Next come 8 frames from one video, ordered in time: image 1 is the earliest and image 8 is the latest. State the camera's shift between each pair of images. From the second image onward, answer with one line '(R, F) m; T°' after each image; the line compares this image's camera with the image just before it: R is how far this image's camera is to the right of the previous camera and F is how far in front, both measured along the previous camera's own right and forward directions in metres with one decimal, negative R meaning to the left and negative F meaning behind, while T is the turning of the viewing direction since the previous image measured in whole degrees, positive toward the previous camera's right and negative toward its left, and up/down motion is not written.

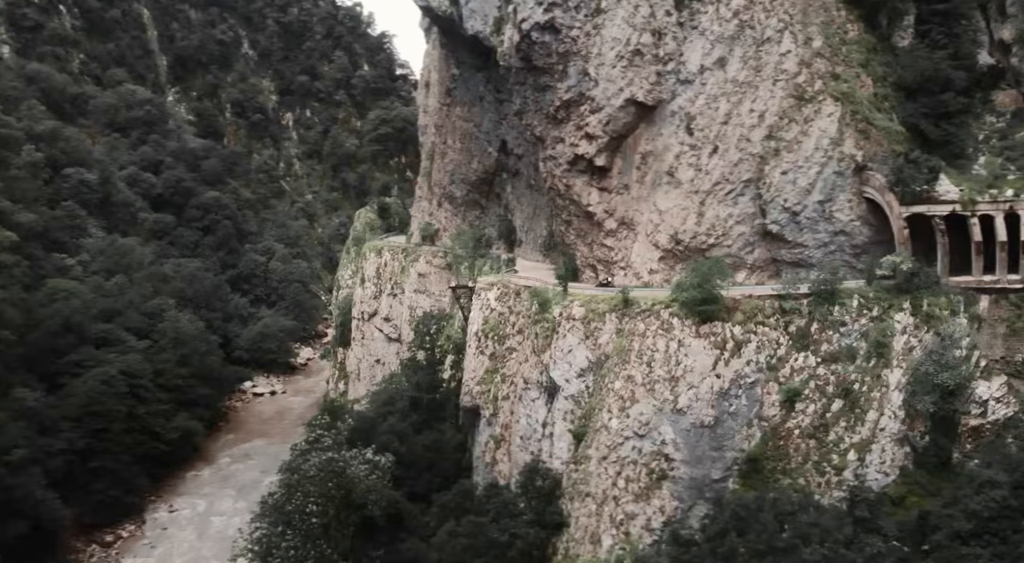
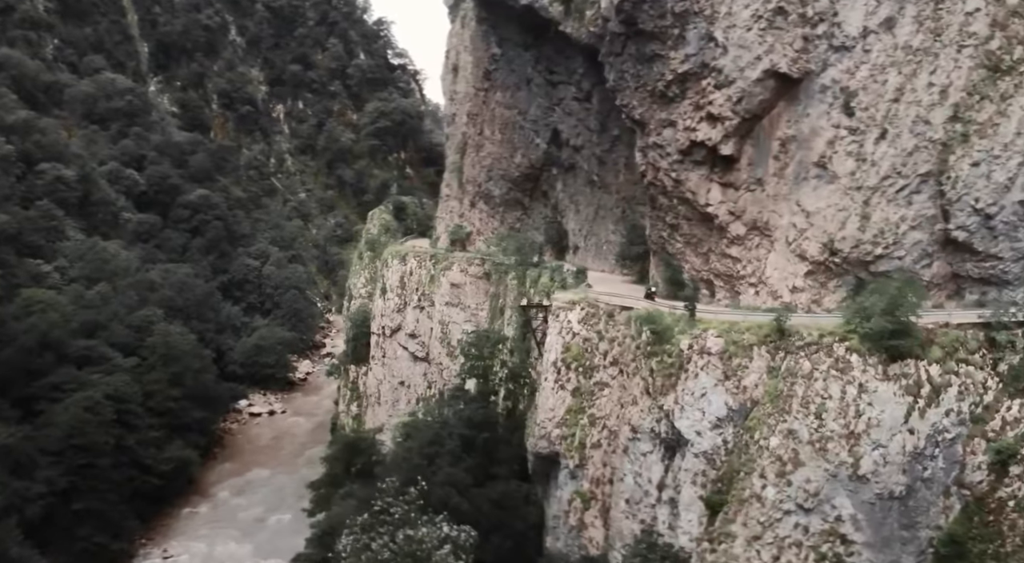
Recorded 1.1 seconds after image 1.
(-2.0, +3.7) m; +1°
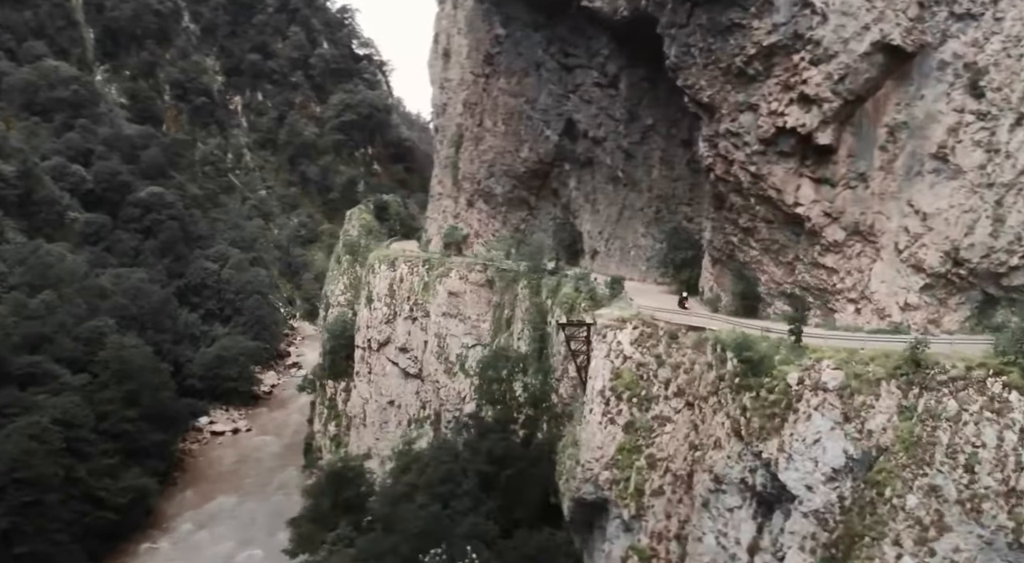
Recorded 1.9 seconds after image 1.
(-1.3, +2.5) m; +3°
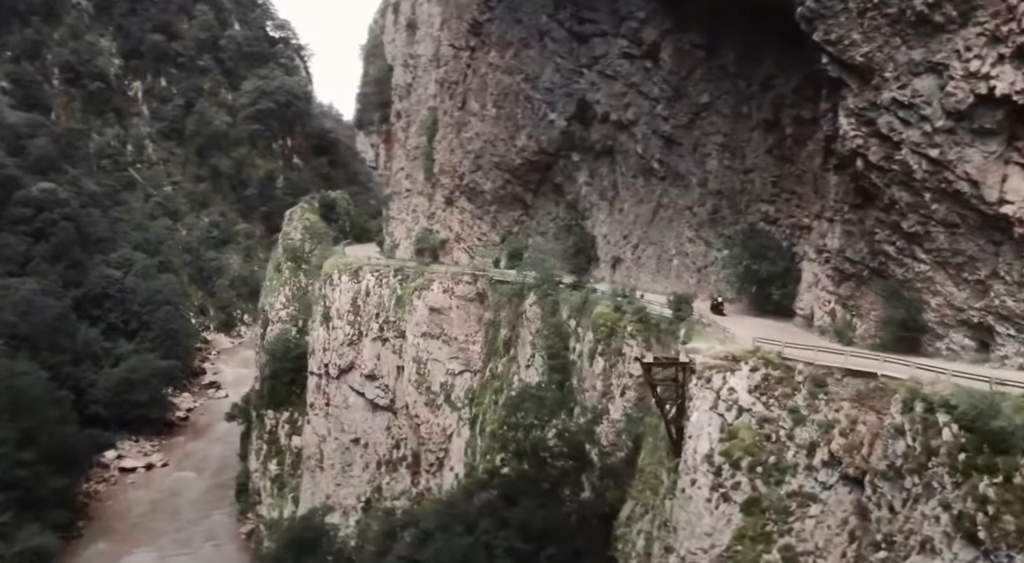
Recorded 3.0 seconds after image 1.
(-1.9, +3.8) m; +6°
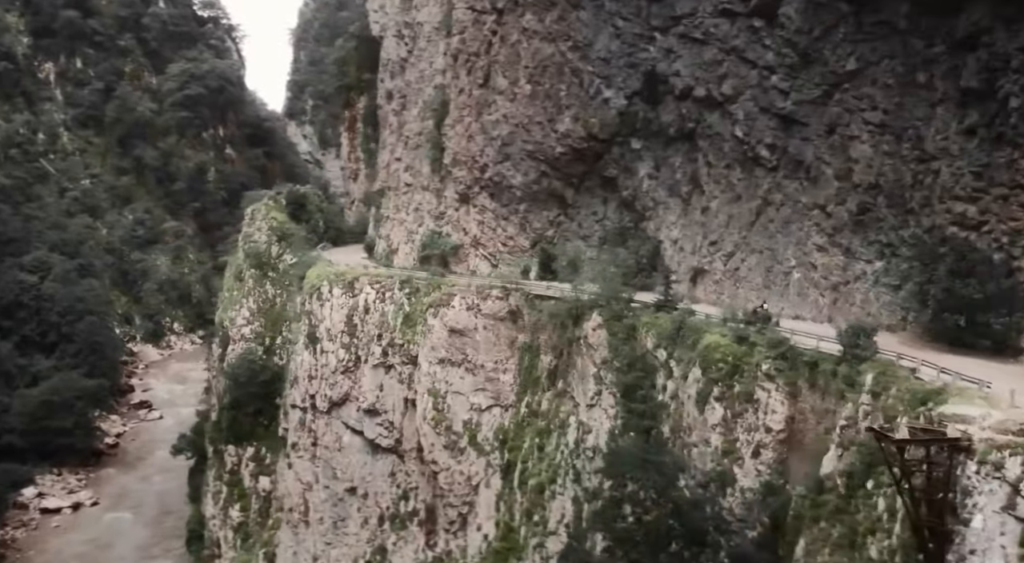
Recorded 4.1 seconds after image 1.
(-2.1, +3.6) m; +5°
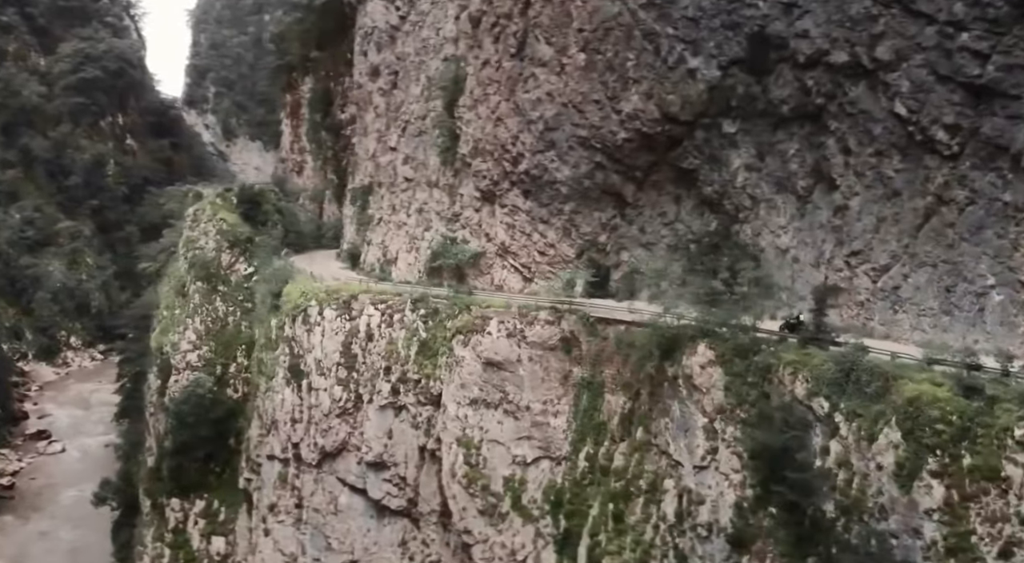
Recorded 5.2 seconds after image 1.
(-2.1, +3.4) m; +6°
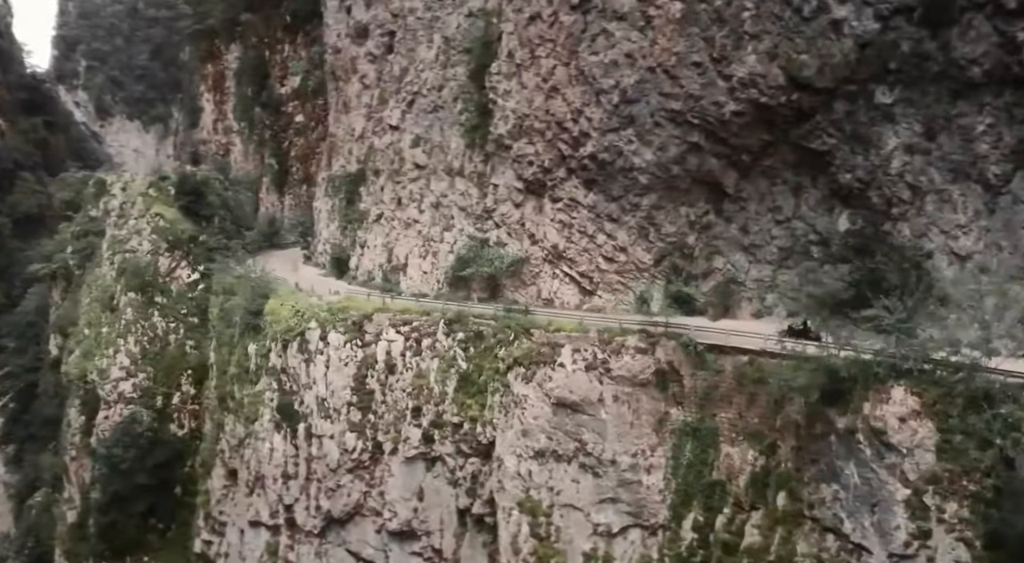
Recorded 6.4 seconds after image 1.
(-2.0, +3.1) m; +6°
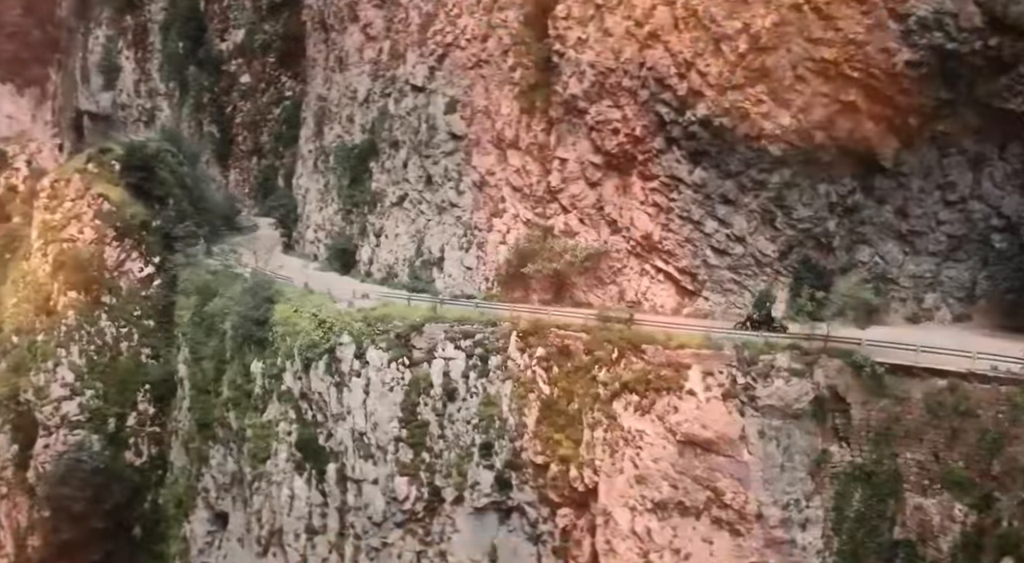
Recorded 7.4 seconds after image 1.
(-1.7, +2.4) m; +5°
